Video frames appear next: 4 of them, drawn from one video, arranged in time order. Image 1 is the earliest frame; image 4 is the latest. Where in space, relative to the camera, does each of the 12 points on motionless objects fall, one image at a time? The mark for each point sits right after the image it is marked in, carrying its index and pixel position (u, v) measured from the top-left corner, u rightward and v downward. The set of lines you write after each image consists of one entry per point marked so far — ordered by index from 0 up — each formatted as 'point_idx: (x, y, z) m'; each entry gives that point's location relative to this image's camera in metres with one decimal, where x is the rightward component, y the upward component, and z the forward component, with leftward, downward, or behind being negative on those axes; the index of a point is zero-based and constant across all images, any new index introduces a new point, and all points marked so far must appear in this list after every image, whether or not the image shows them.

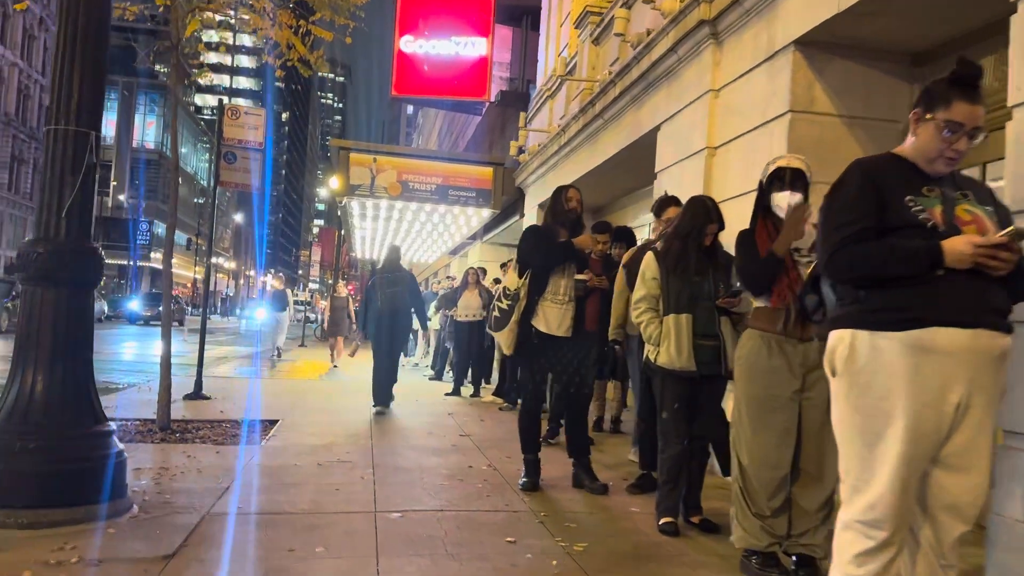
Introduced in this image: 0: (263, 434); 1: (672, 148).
0: (-2.1, -1.2, +7.0) m
1: (+1.3, +1.1, +6.8) m
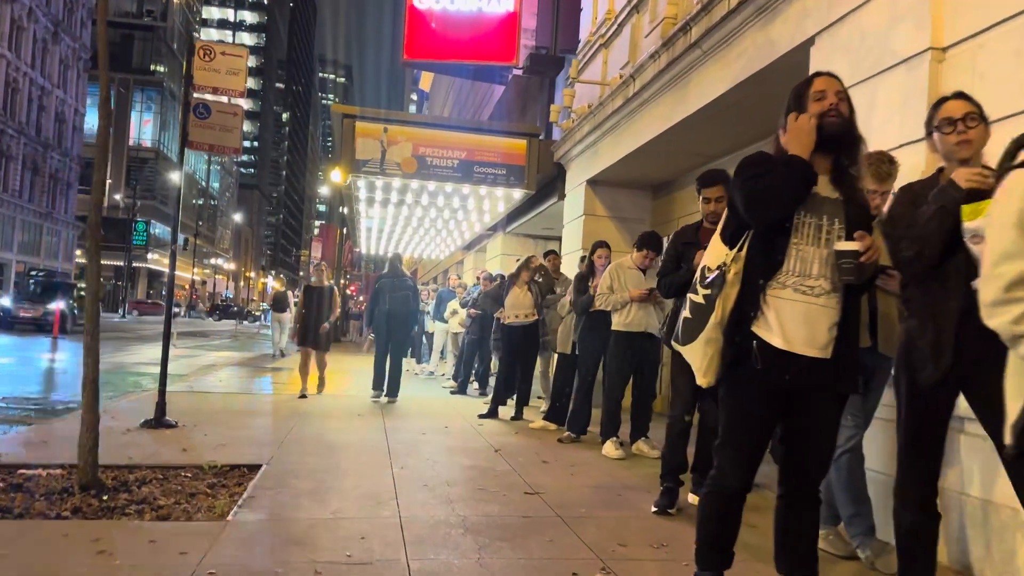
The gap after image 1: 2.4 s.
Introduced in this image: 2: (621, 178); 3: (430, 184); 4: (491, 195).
0: (-1.6, -1.2, +4.8) m
1: (+1.8, +1.2, +4.6) m
2: (+1.3, +1.3, +9.8) m
3: (-1.1, +1.4, +11.6) m
4: (-0.3, +1.4, +12.1) m
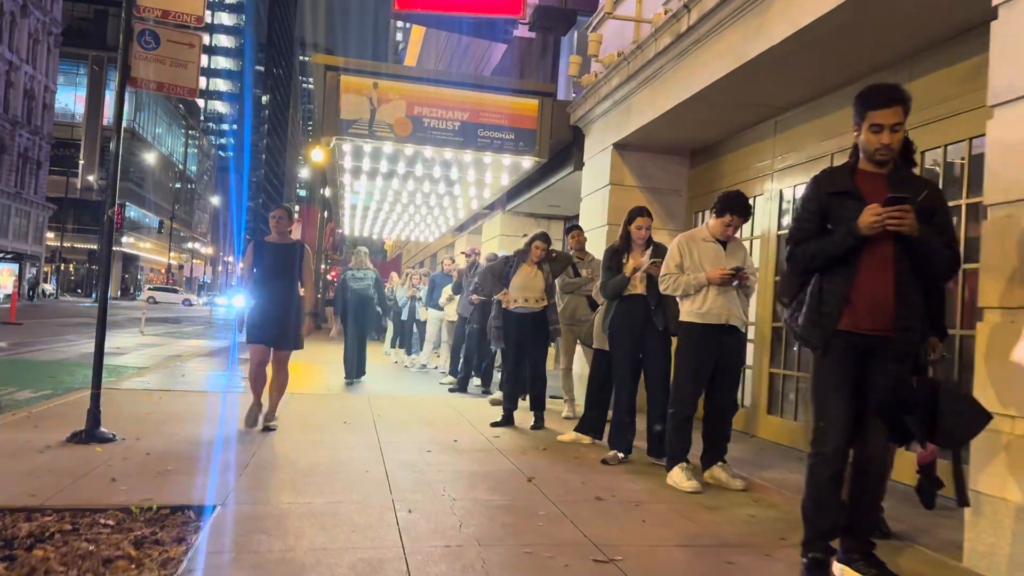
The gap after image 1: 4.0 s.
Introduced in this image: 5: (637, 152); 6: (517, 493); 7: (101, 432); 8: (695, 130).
0: (-1.3, -1.0, +3.3) m
1: (+2.1, +1.3, +3.1) m
2: (+1.4, +1.5, +8.3) m
3: (-1.0, +1.7, +10.1) m
4: (-0.2, +1.6, +10.6) m
5: (+1.3, +1.4, +8.5) m
6: (0.0, -1.1, +4.3) m
7: (-2.8, -1.0, +5.7) m
8: (+1.7, +1.5, +7.9) m
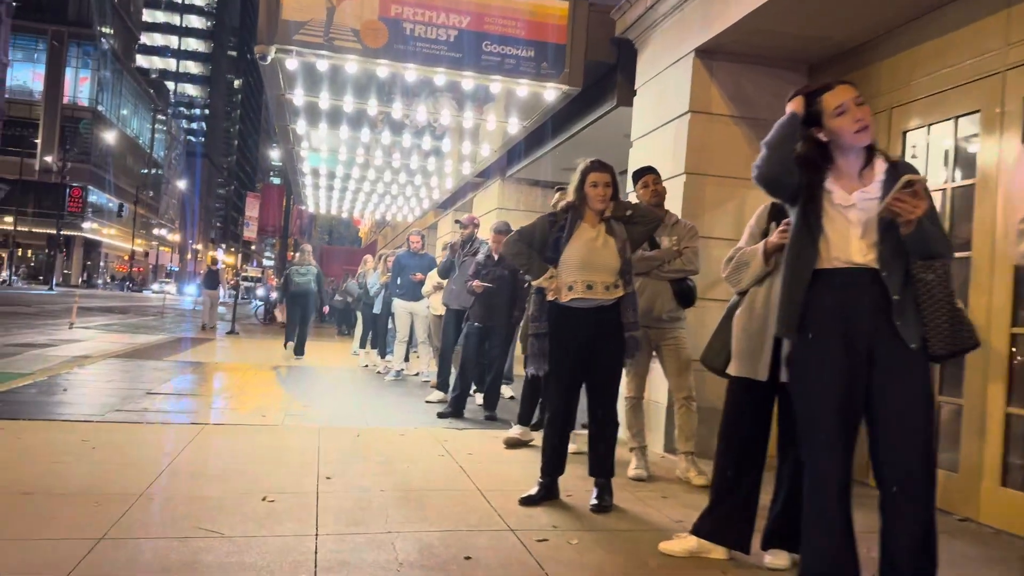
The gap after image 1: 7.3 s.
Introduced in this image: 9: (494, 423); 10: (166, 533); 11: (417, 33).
0: (-1.0, -1.0, +0.3) m
1: (+2.4, +1.4, +0.2) m
2: (+1.6, +1.6, +5.4) m
3: (-0.9, +1.8, +7.1) m
4: (-0.1, +1.7, +7.6) m
5: (+1.5, +1.5, +5.6) m
6: (+0.3, -1.0, +1.4) m
7: (-2.5, -0.8, +2.7) m
8: (+1.9, +1.6, +4.9) m
9: (-0.2, -1.1, +6.9) m
10: (-1.4, -1.0, +3.3) m
11: (-0.7, +2.0, +6.7) m
